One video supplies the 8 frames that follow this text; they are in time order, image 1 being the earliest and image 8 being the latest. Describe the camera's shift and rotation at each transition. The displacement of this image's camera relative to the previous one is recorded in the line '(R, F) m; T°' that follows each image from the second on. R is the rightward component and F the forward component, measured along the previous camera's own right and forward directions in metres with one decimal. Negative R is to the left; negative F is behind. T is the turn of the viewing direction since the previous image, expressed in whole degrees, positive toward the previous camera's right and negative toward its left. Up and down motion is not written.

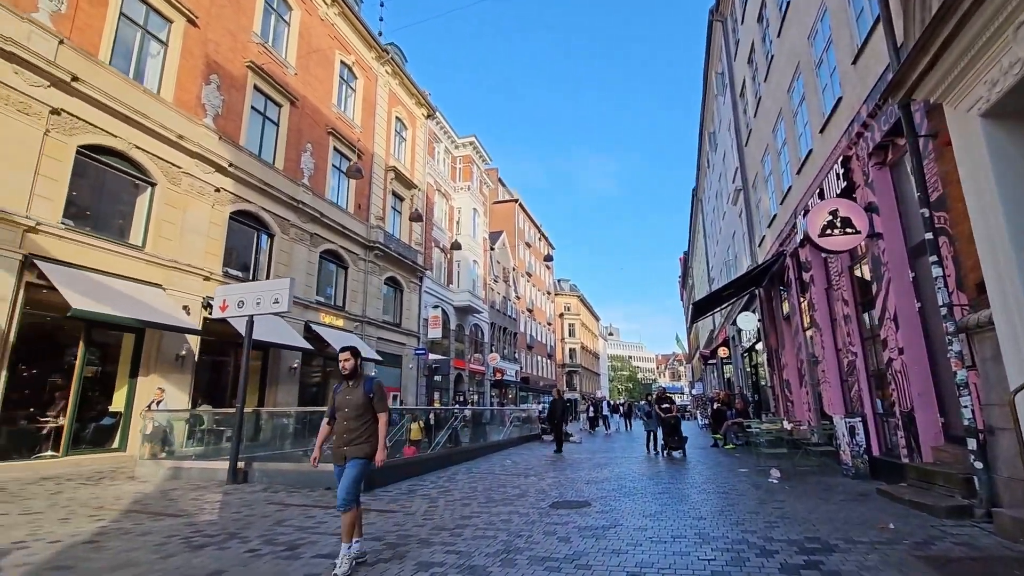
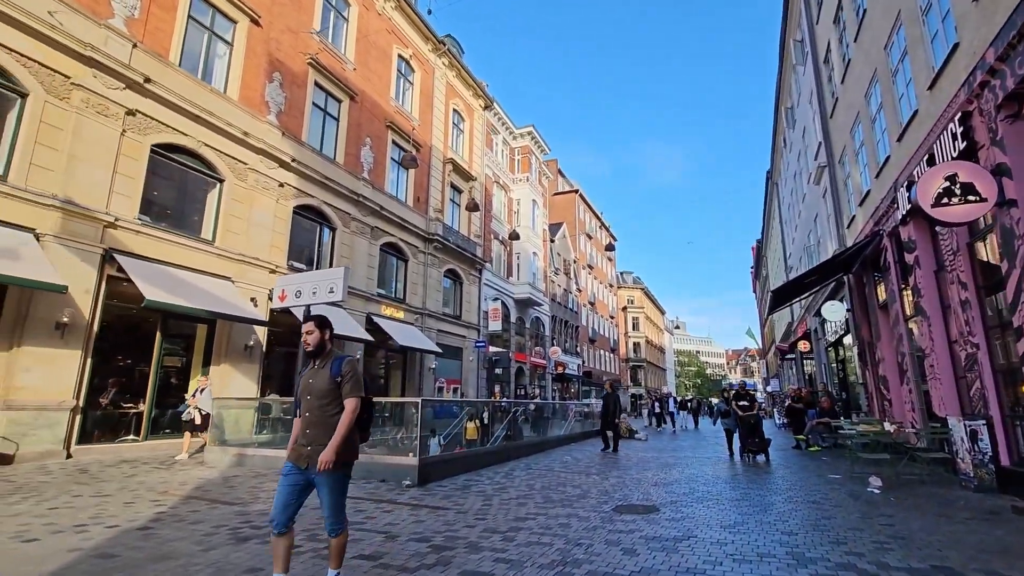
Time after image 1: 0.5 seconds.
(+0.1, +0.5) m; -7°
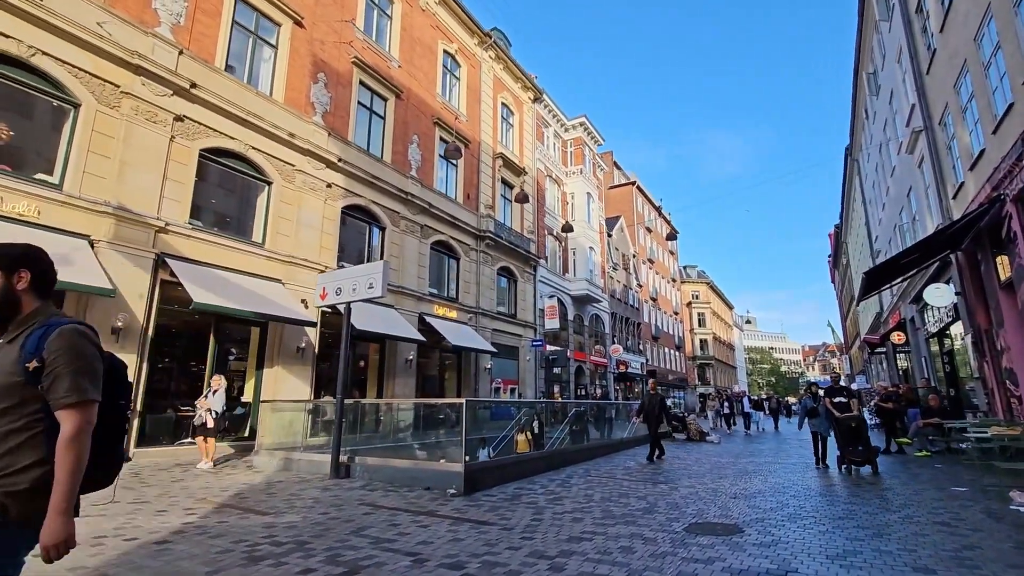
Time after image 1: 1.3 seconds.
(+0.1, +0.8) m; -7°
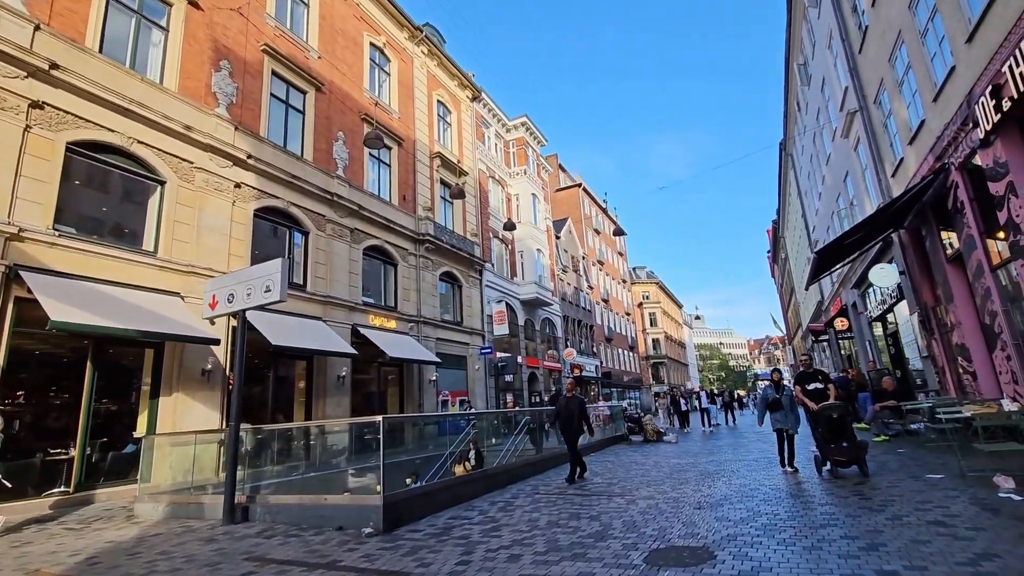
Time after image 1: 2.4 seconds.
(+0.4, +1.1) m; +5°
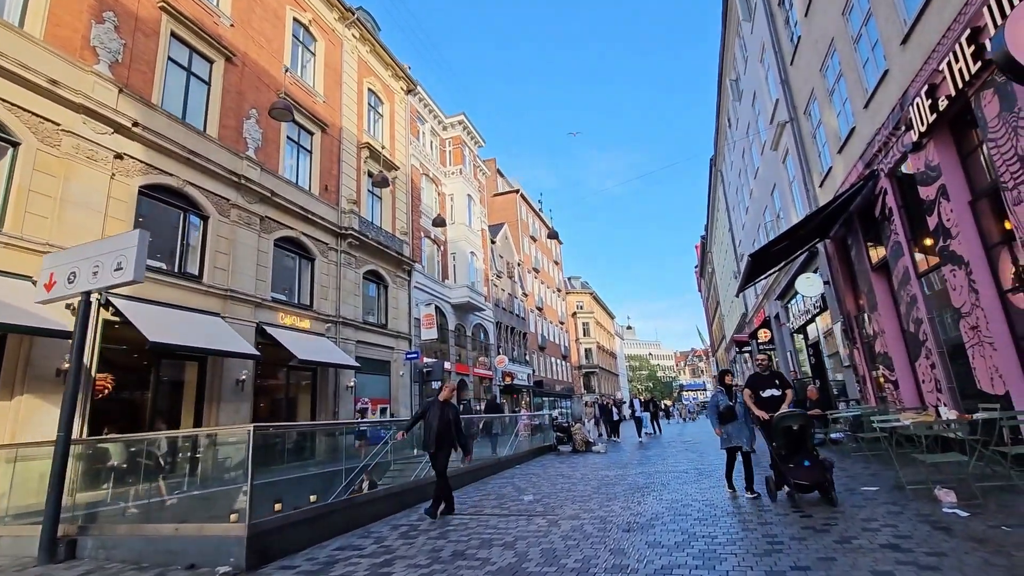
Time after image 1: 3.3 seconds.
(+0.3, +0.9) m; +7°
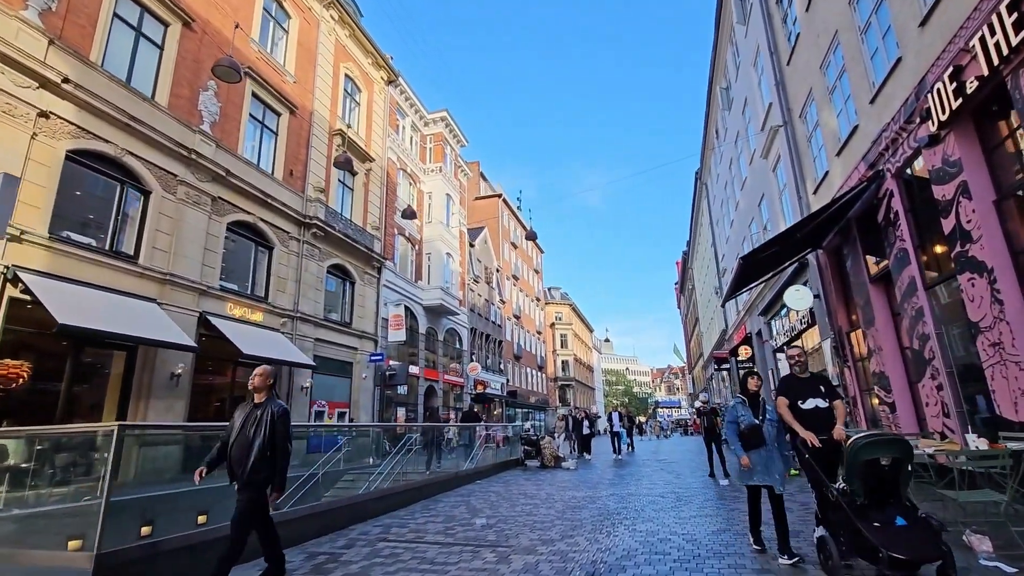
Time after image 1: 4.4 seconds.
(+0.3, +1.0) m; +2°
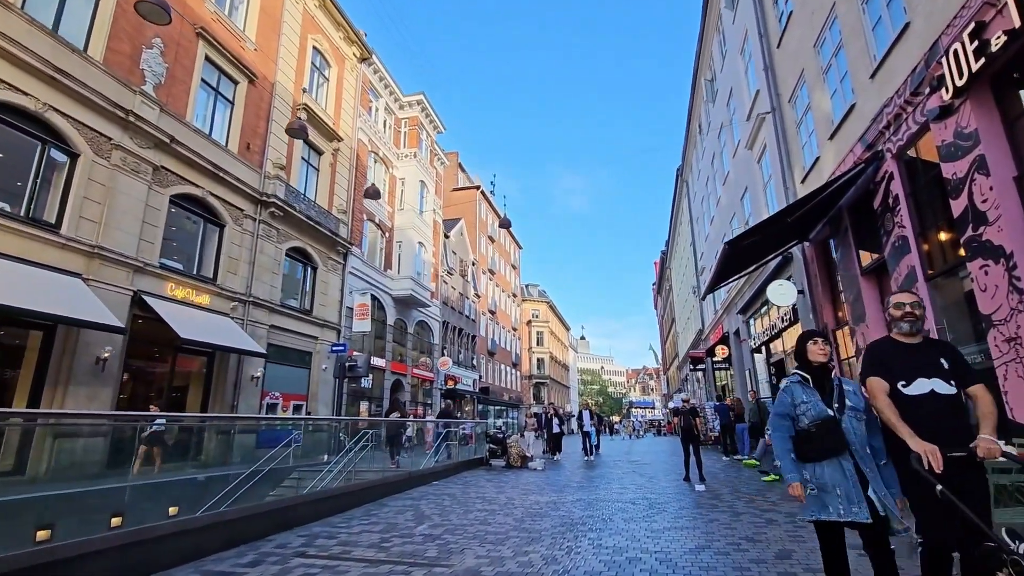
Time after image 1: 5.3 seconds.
(+0.3, +0.9) m; +2°
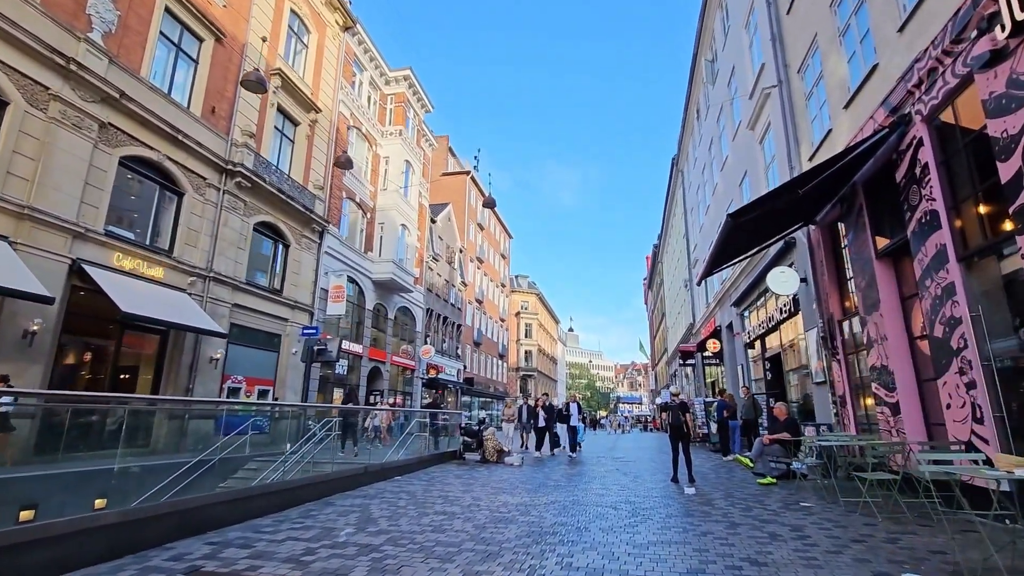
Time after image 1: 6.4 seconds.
(+0.3, +1.0) m; +1°
